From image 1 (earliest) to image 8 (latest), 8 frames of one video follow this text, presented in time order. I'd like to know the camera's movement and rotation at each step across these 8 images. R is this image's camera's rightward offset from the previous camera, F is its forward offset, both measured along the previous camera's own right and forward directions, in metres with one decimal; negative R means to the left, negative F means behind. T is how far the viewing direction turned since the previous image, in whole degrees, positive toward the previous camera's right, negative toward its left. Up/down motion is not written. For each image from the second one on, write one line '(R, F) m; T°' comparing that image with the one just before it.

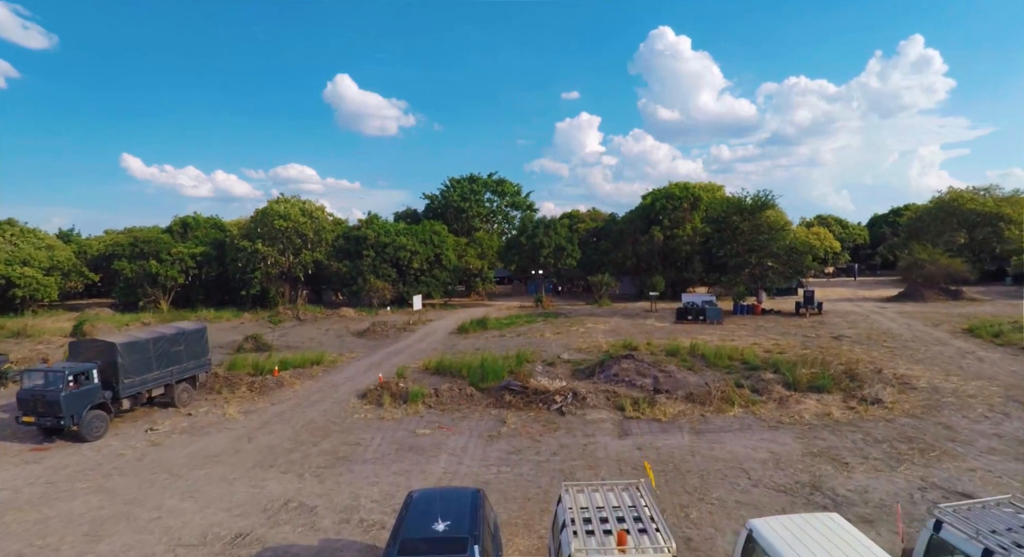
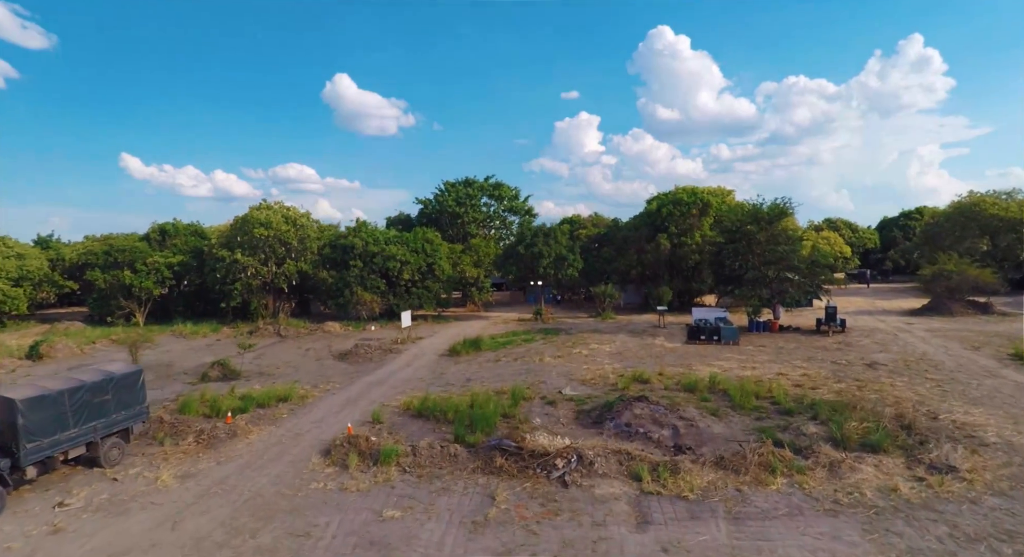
(+0.1, +1.9) m; 0°
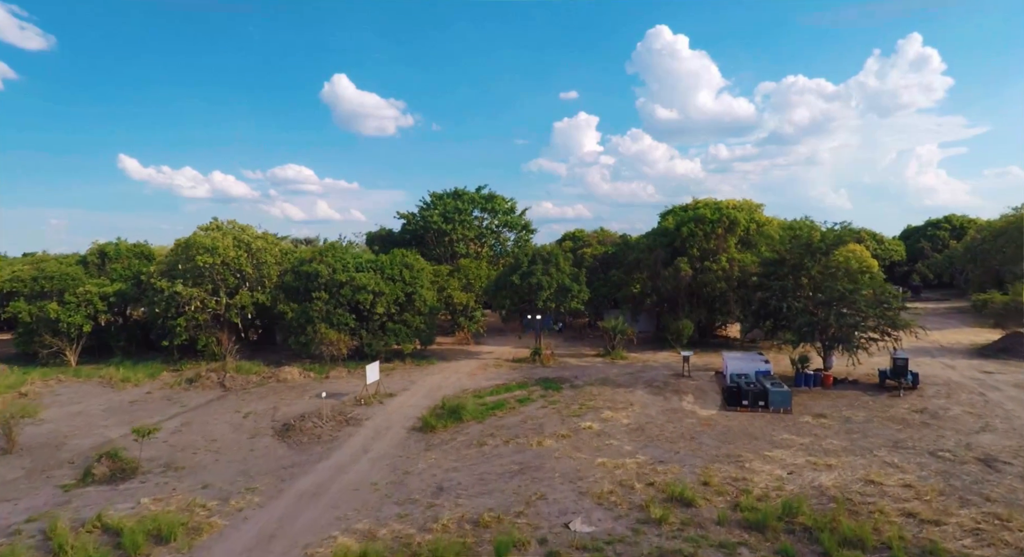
(+0.3, +4.3) m; 0°
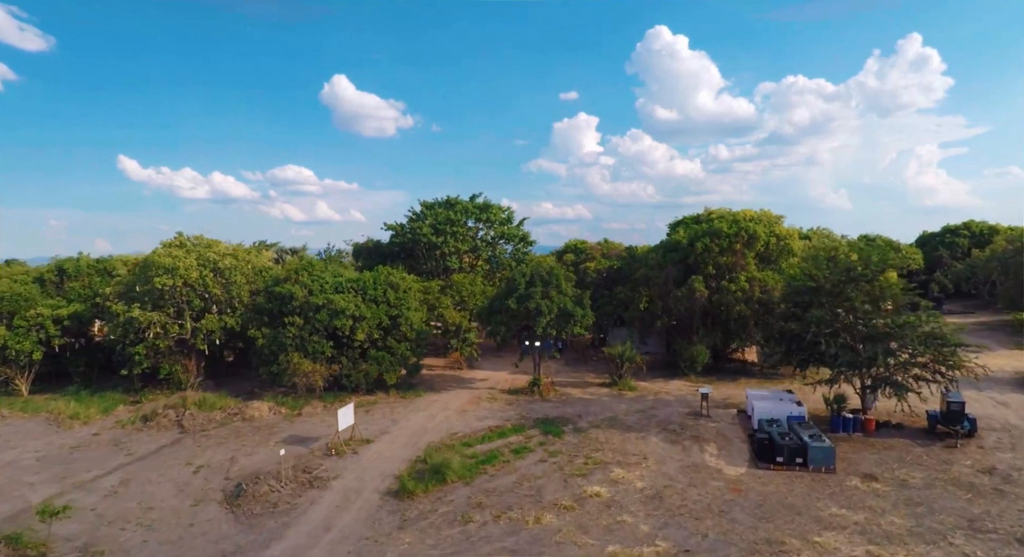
(+0.2, +2.4) m; 0°
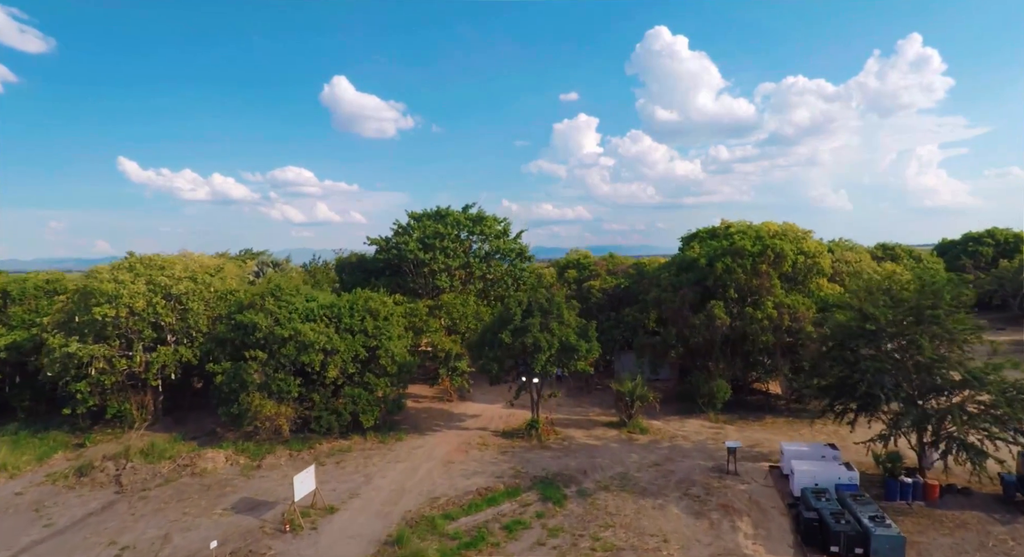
(+0.2, +2.7) m; 0°
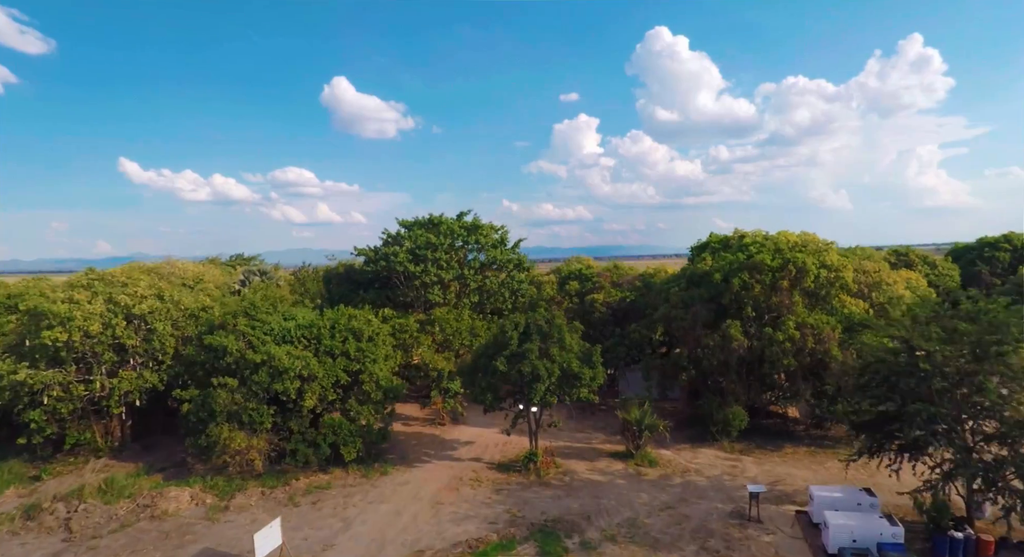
(+0.1, +1.7) m; 0°
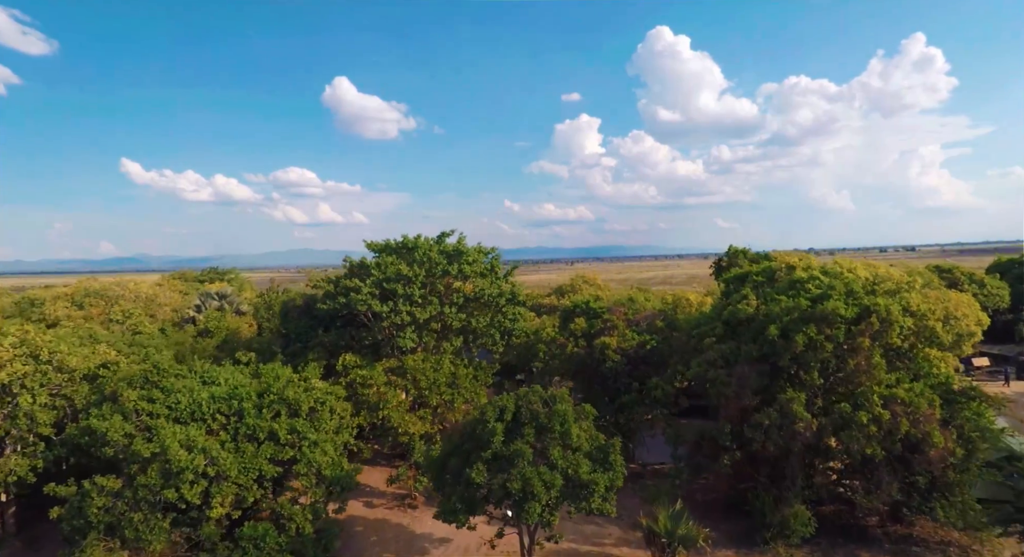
(+0.4, +4.5) m; 0°
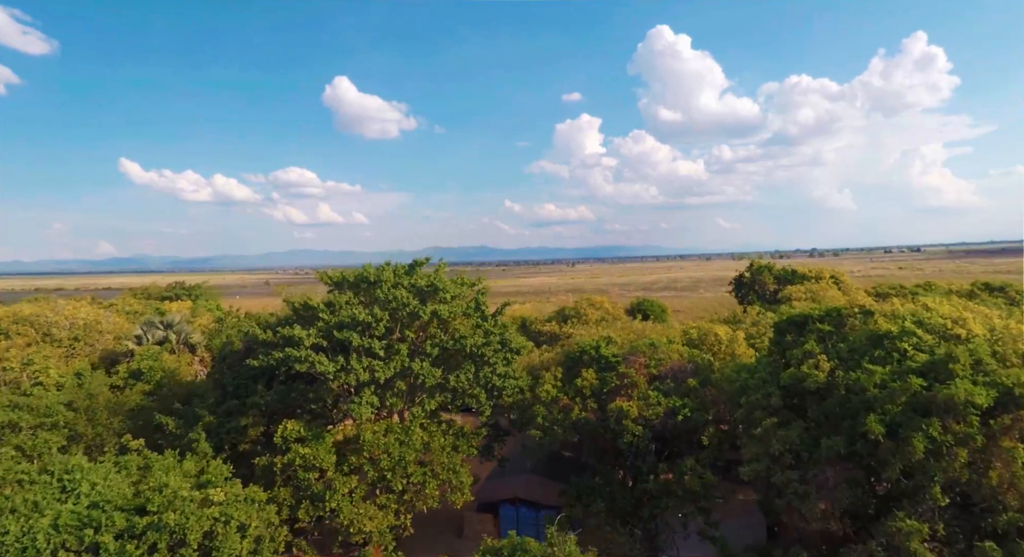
(+0.3, +4.3) m; 0°
